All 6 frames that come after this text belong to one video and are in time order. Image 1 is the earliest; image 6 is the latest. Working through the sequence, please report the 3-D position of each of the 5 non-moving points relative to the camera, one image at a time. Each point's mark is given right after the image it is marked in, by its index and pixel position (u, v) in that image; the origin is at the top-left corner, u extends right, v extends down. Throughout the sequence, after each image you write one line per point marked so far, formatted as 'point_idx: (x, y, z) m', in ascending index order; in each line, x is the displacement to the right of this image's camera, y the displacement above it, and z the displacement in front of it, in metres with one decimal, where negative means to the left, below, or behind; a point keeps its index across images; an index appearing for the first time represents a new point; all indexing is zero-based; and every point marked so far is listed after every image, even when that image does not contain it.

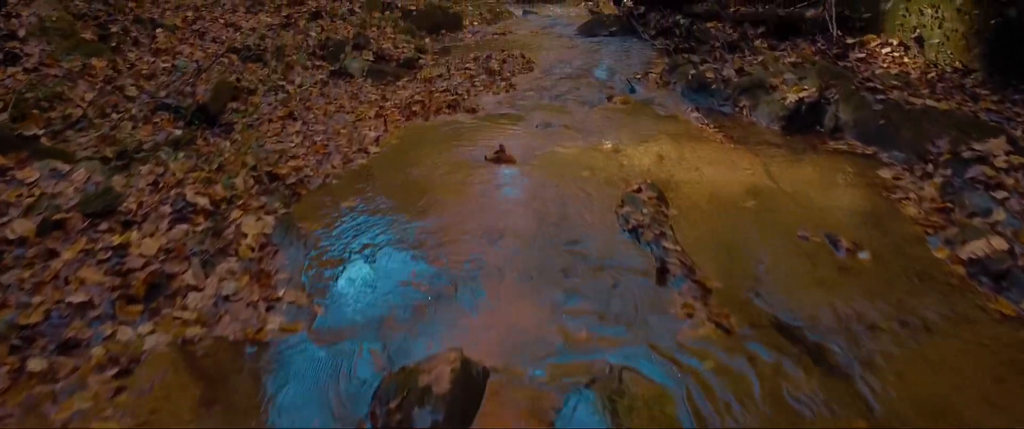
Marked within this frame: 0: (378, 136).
0: (-1.1, +0.7, +7.5) m
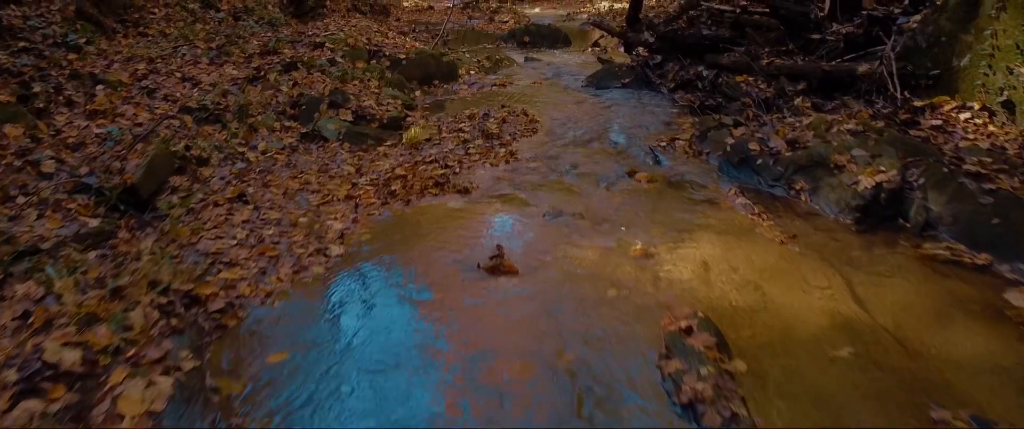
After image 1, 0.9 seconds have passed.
0: (-1.1, -0.1, +5.9) m
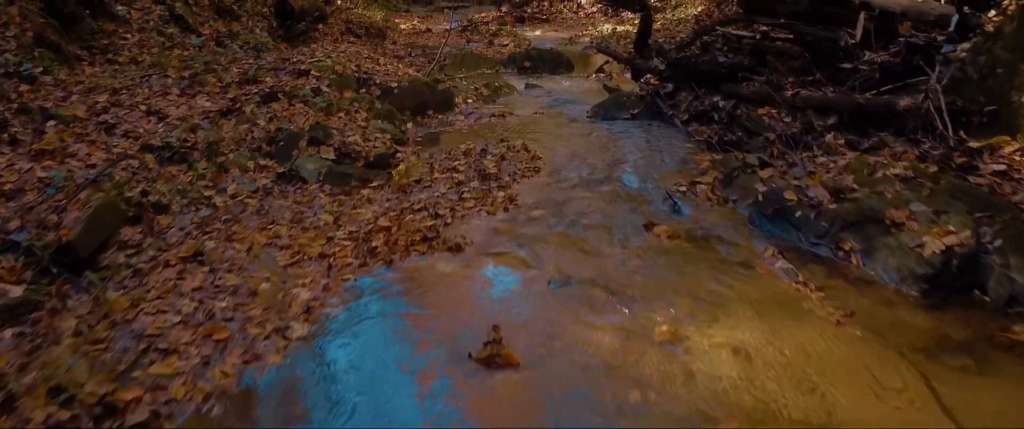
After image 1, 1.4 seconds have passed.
0: (-1.1, -0.5, +5.0) m
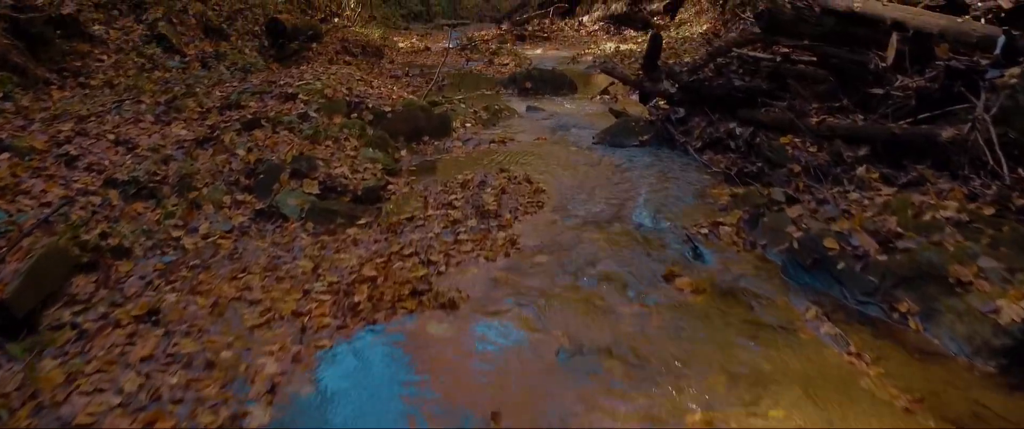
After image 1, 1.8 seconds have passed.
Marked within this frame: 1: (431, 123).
0: (-1.1, -0.8, +4.3) m
1: (-1.0, +1.2, +11.2) m
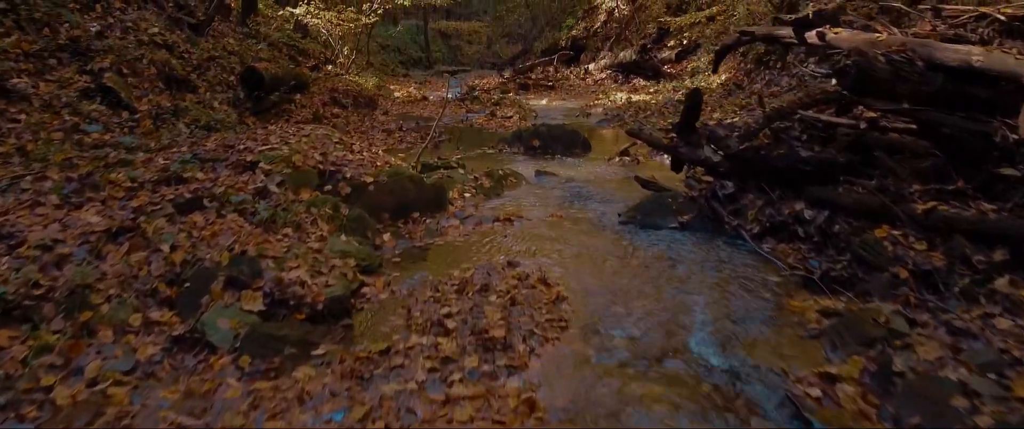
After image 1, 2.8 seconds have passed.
0: (-1.0, -1.4, +2.2) m
1: (-0.9, +0.2, +9.3) m
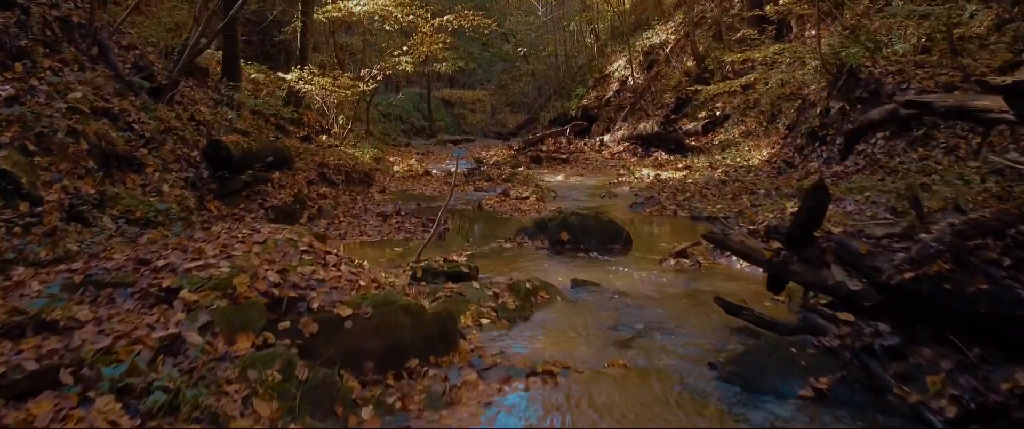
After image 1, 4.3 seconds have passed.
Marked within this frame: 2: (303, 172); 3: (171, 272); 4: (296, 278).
0: (-0.8, -1.9, -0.8) m
1: (-0.6, -0.9, +6.4) m
2: (-3.9, +0.8, +16.6) m
3: (-2.4, -0.4, +6.1) m
4: (-1.6, -0.5, +6.5) m
